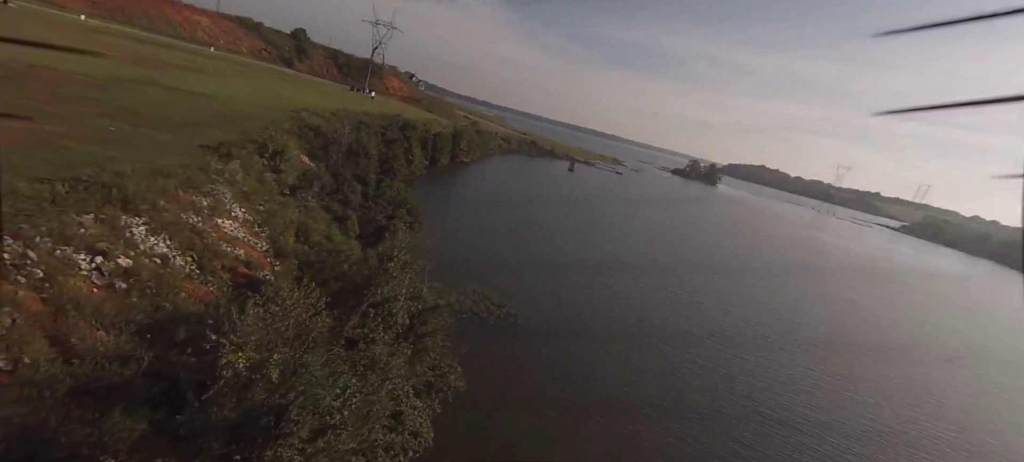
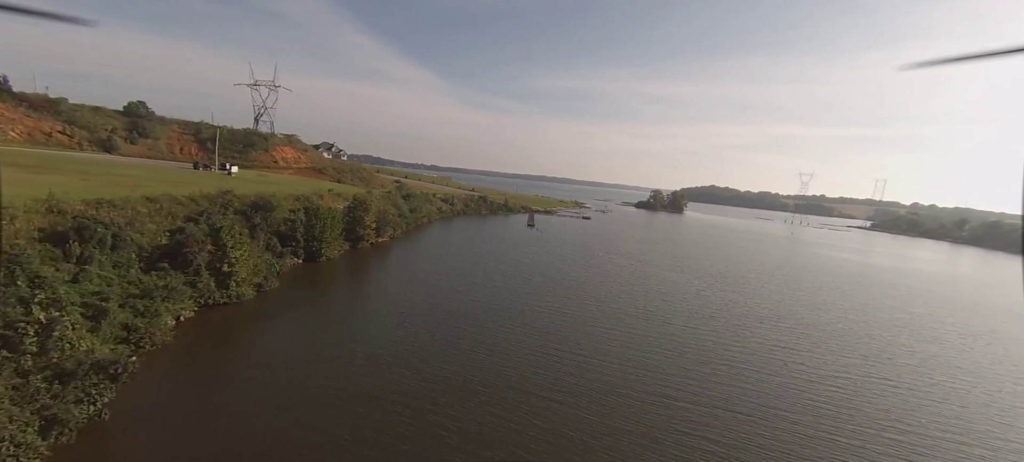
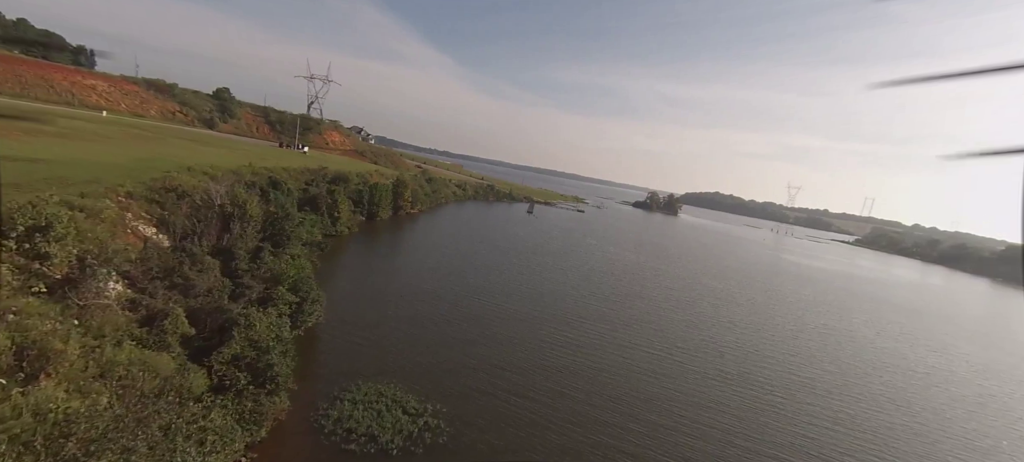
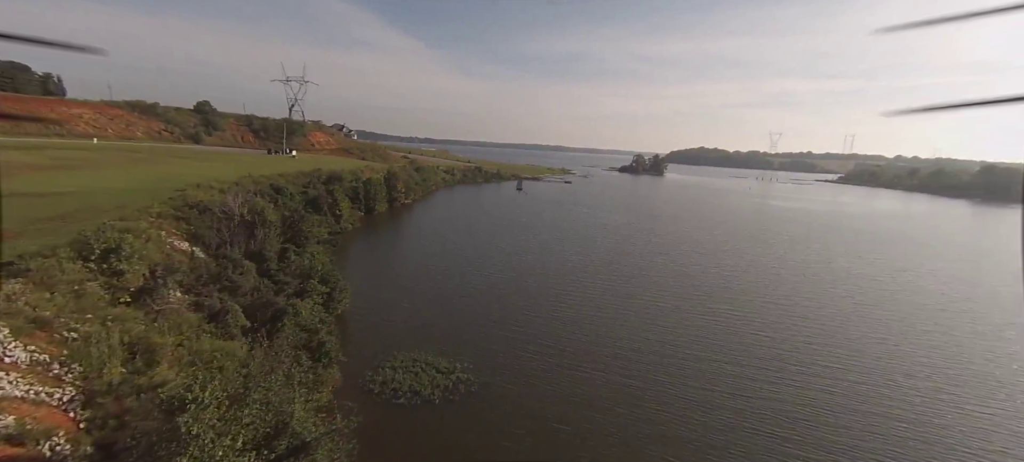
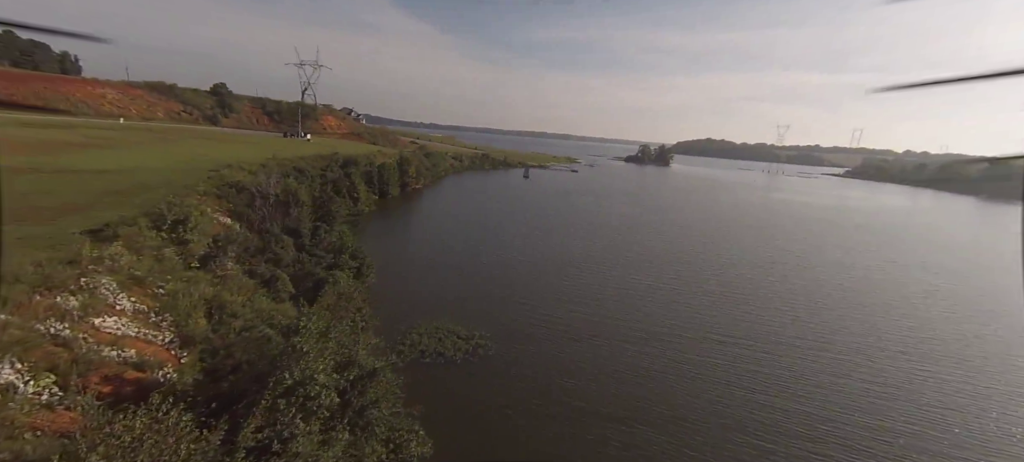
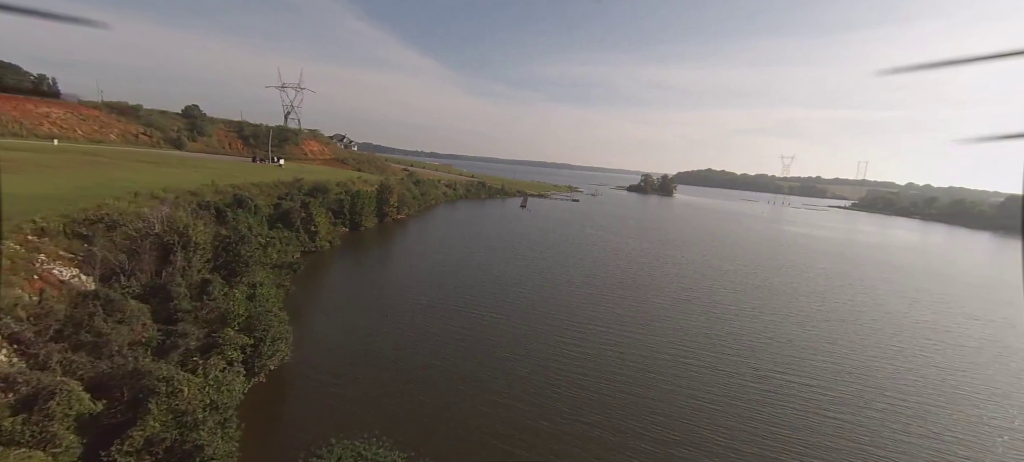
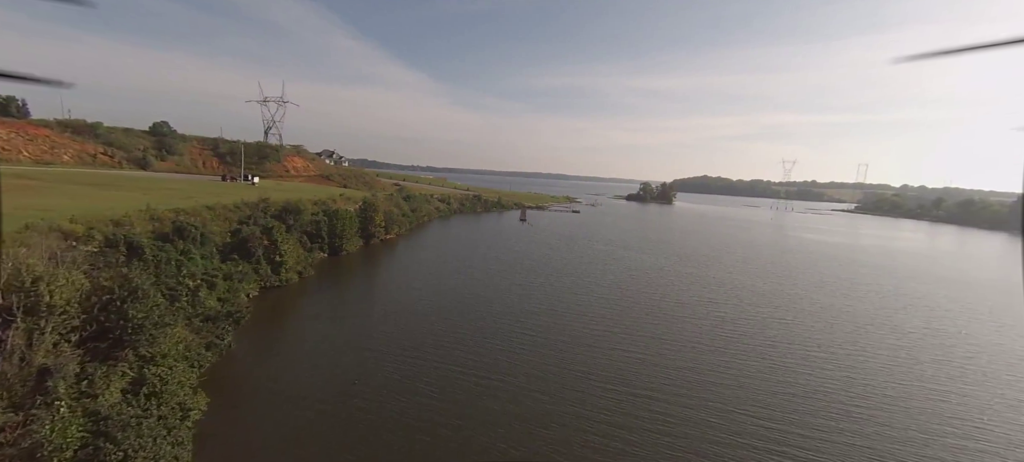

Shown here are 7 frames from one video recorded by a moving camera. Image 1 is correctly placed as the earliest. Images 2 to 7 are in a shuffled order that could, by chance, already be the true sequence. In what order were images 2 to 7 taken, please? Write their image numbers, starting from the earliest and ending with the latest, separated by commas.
5, 4, 3, 6, 7, 2
